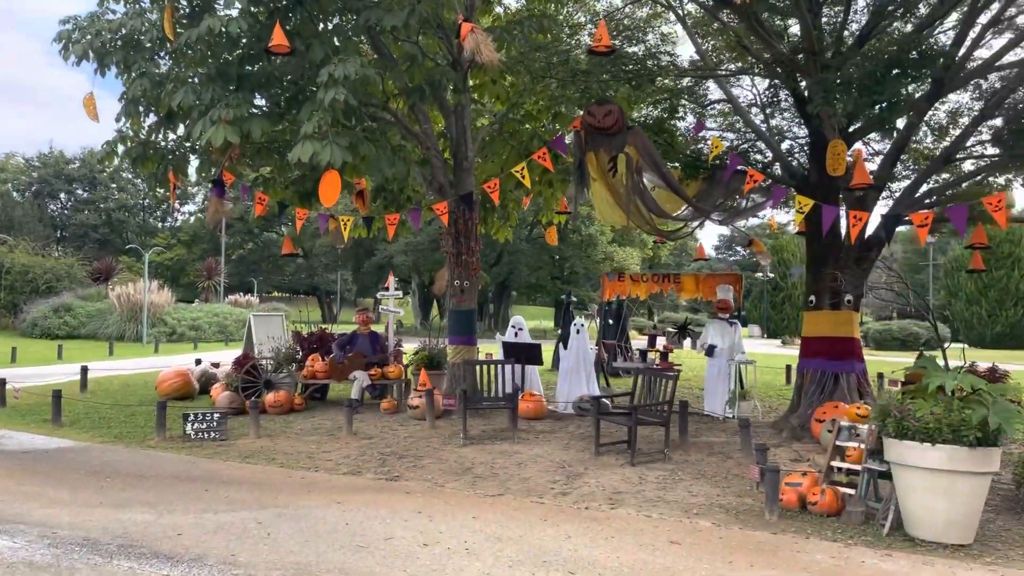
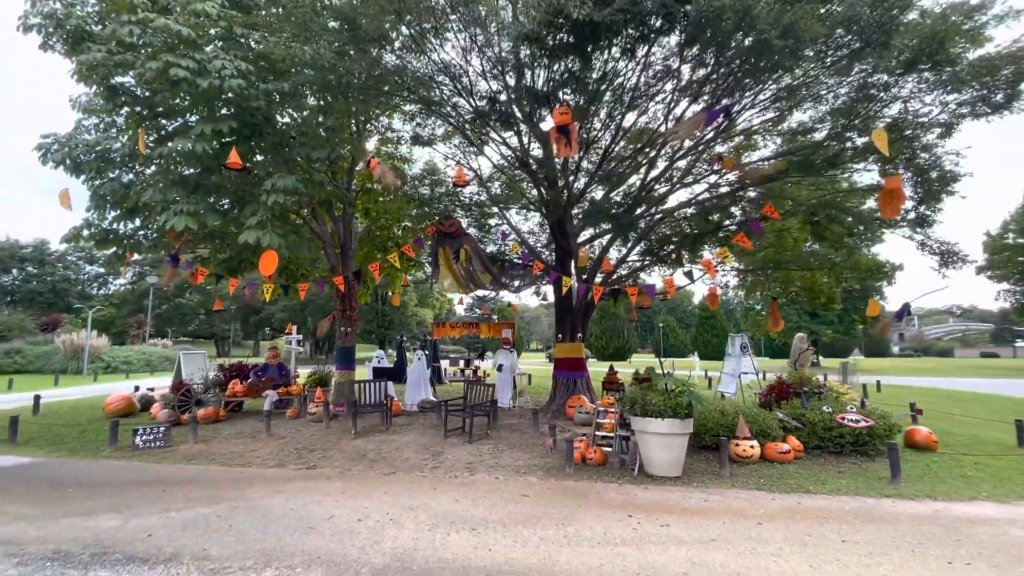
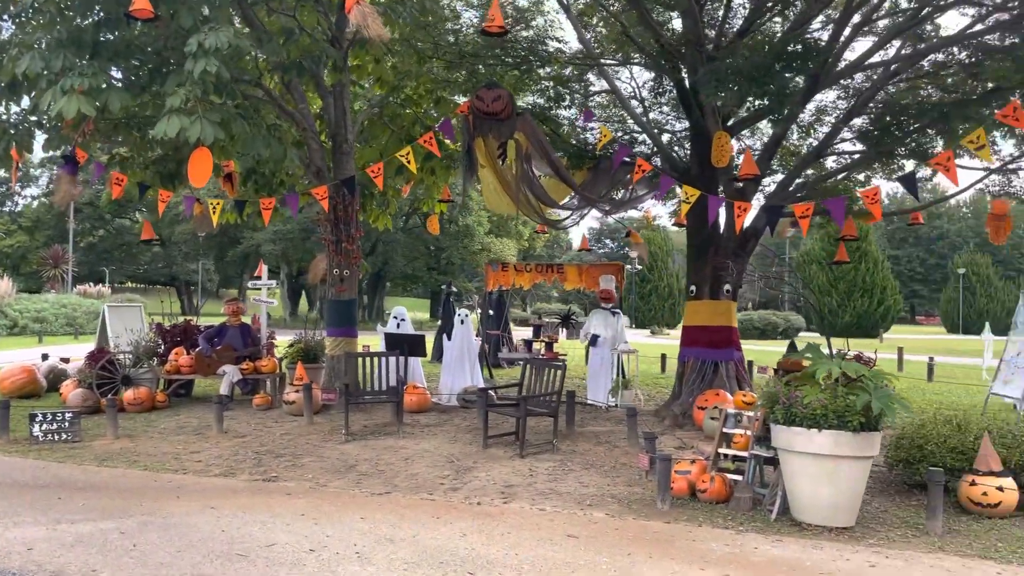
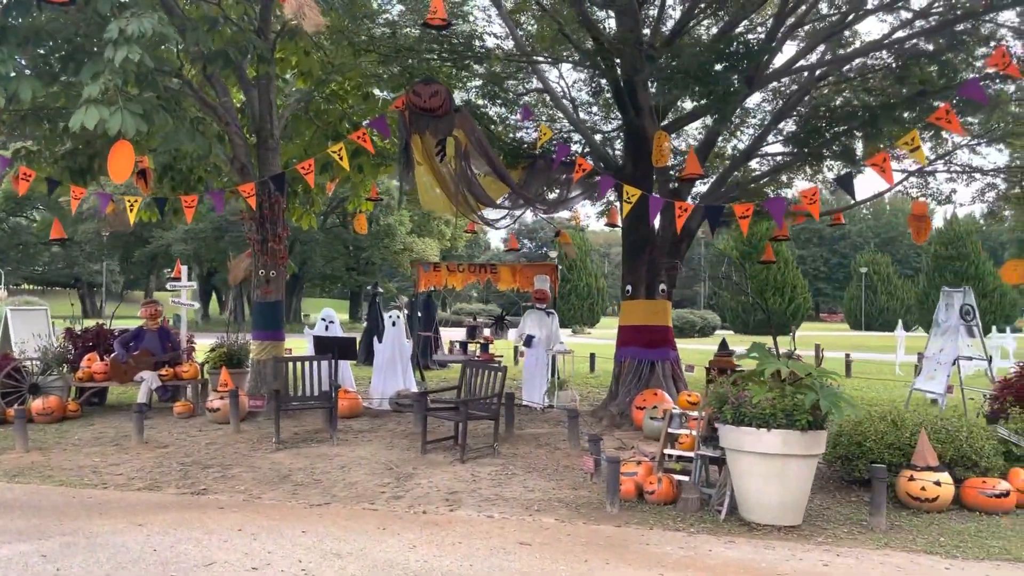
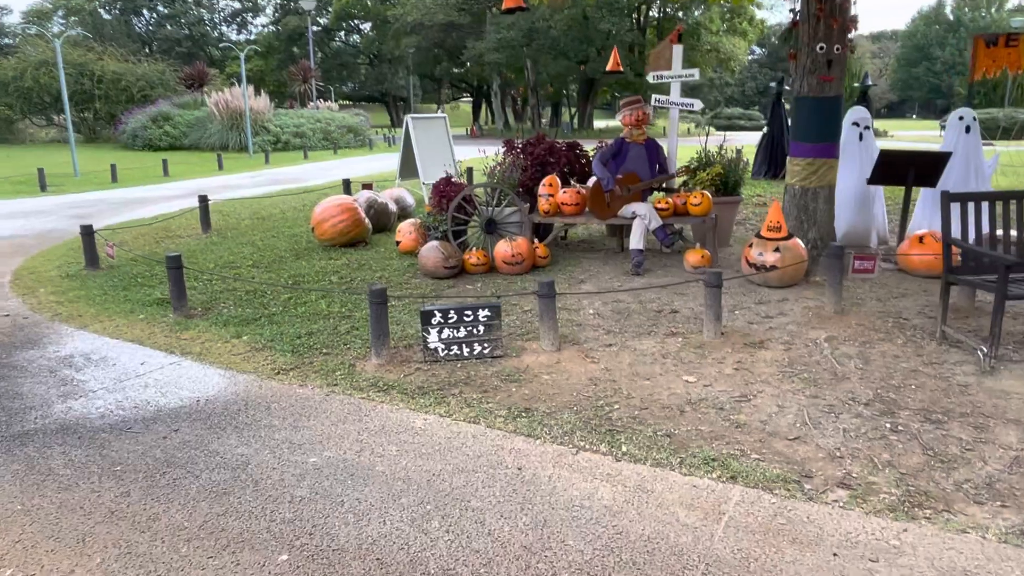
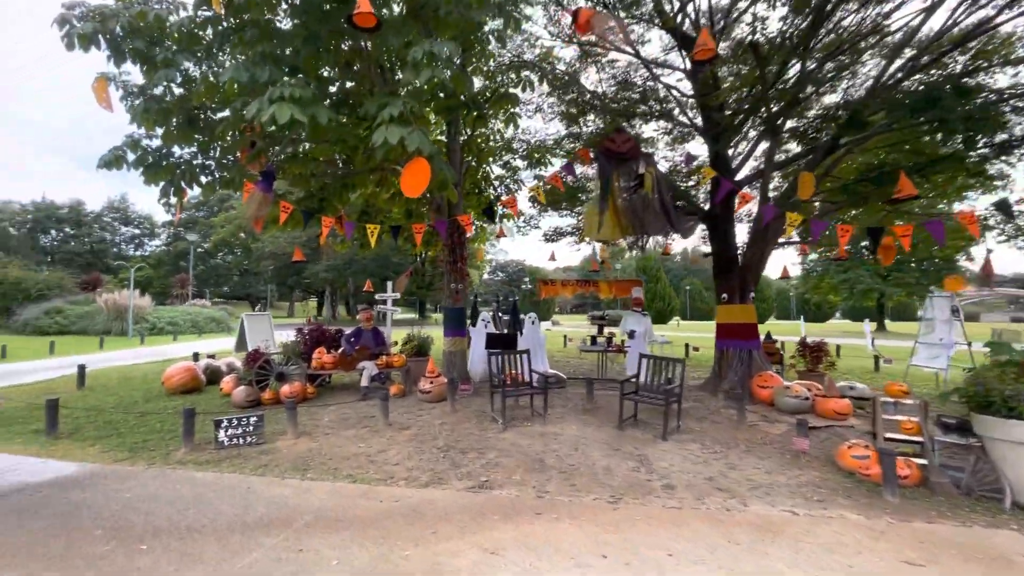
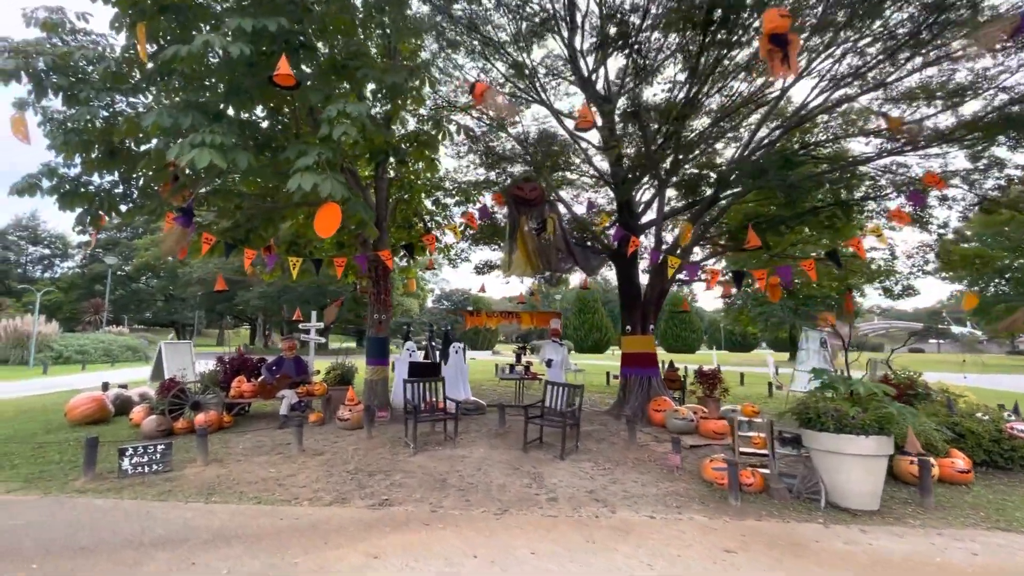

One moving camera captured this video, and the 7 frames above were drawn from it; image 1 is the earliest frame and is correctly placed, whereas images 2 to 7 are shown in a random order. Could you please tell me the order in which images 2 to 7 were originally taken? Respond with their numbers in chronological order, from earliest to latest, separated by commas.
3, 4, 2, 7, 6, 5
